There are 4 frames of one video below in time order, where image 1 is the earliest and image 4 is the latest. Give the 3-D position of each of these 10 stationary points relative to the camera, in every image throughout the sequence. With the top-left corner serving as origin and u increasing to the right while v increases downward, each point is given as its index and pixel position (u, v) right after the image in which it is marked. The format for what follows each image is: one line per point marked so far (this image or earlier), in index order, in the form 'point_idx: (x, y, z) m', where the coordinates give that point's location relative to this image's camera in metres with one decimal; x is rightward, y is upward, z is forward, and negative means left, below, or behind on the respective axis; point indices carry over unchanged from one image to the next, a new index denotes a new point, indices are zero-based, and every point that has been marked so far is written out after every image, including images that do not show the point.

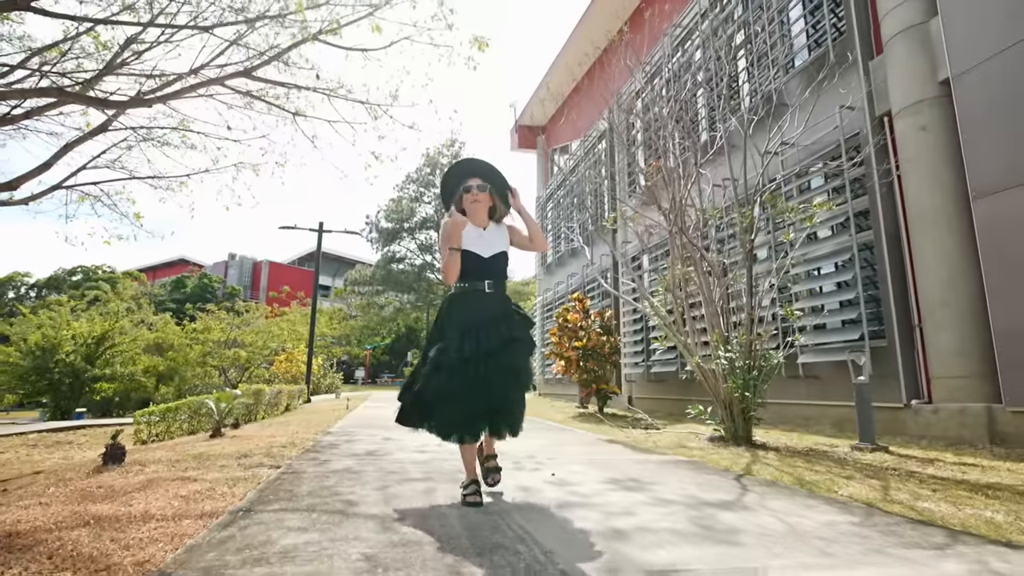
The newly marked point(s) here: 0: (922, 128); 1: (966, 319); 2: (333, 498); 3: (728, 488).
0: (+3.9, +1.5, +5.4) m
1: (+3.9, -0.3, +4.9) m
2: (-0.8, -0.9, +2.5) m
3: (+1.2, -1.1, +3.0) m
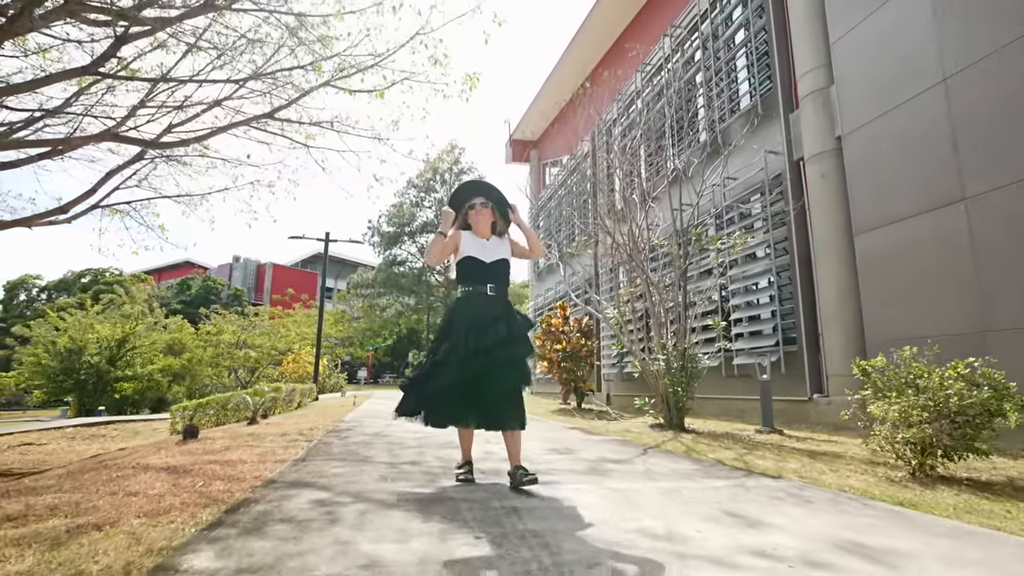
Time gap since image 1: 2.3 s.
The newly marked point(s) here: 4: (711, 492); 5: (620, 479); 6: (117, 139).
0: (+3.7, +1.3, +6.6) m
1: (+3.7, -0.5, +6.2) m
2: (-1.0, -1.1, +3.8) m
3: (+0.9, -1.2, +4.3) m
4: (+1.0, -1.0, +2.8) m
5: (+0.6, -1.0, +3.1) m
6: (-4.6, +1.8, +6.5) m
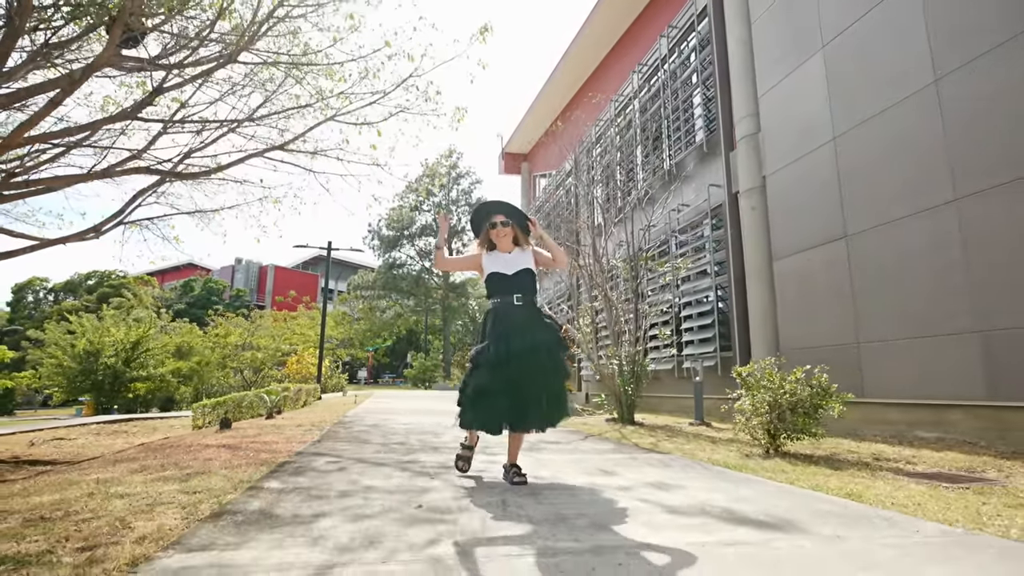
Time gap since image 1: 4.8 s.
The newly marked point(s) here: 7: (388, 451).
0: (+3.4, +1.1, +7.9) m
1: (+3.4, -0.7, +7.4) m
2: (-1.4, -1.3, +5.0) m
3: (+0.6, -1.5, +5.5) m
4: (+0.7, -1.2, +4.0) m
5: (+0.3, -1.3, +4.3) m
6: (-4.9, +1.6, +7.7) m
7: (-0.9, -1.2, +4.2) m
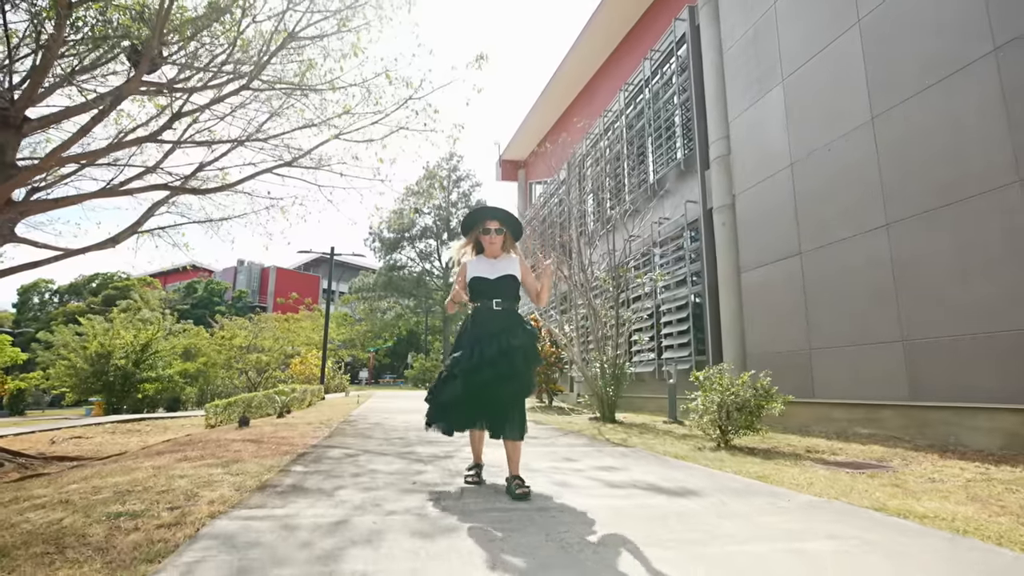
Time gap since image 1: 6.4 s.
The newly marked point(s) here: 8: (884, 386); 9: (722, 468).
0: (+3.2, +1.0, +8.5) m
1: (+3.2, -0.8, +8.1) m
2: (-1.5, -1.5, +5.7) m
3: (+0.5, -1.6, +6.2) m
4: (+0.5, -1.4, +4.7) m
5: (+0.1, -1.4, +5.0) m
6: (-5.1, +1.4, +8.4) m
7: (-1.1, -1.4, +4.8) m
8: (+3.8, -1.0, +5.7) m
9: (+1.5, -1.3, +4.0) m
